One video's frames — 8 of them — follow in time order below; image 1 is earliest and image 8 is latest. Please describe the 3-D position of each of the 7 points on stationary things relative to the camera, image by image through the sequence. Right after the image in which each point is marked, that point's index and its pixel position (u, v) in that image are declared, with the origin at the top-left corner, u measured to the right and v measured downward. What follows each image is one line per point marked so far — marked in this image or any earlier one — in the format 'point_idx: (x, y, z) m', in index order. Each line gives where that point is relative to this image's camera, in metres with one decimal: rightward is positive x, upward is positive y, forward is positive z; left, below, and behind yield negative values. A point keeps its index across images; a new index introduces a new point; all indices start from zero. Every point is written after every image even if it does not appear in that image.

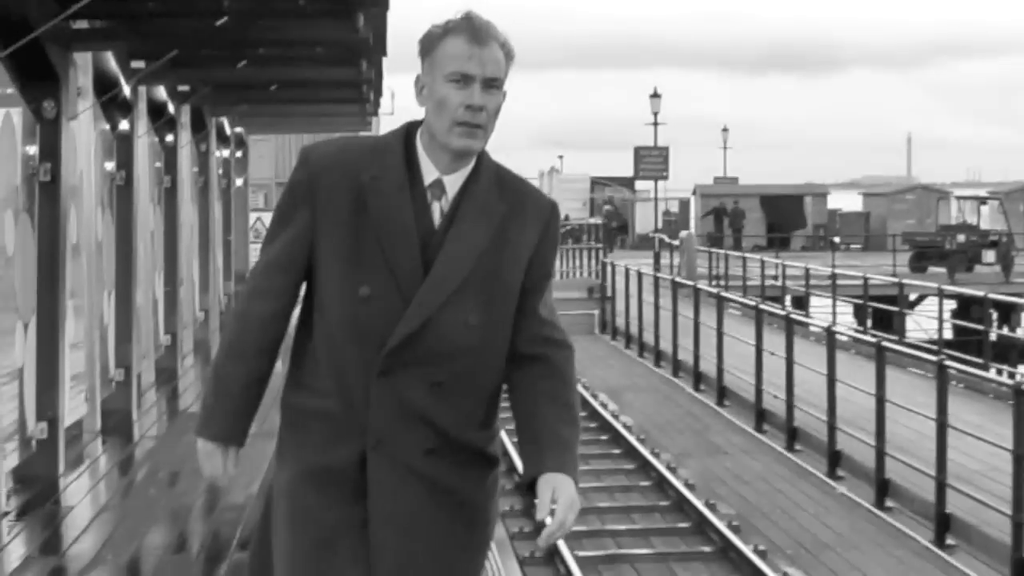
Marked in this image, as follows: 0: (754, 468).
0: (+1.5, -1.1, +9.4) m
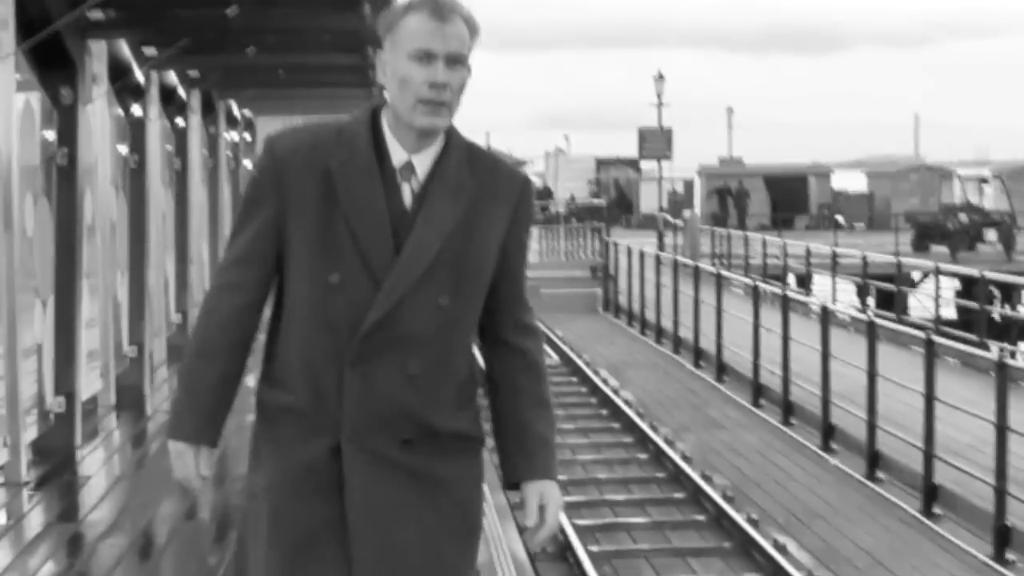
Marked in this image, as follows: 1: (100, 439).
0: (+1.5, -1.0, +9.6) m
1: (-2.3, -0.8, +8.3) m
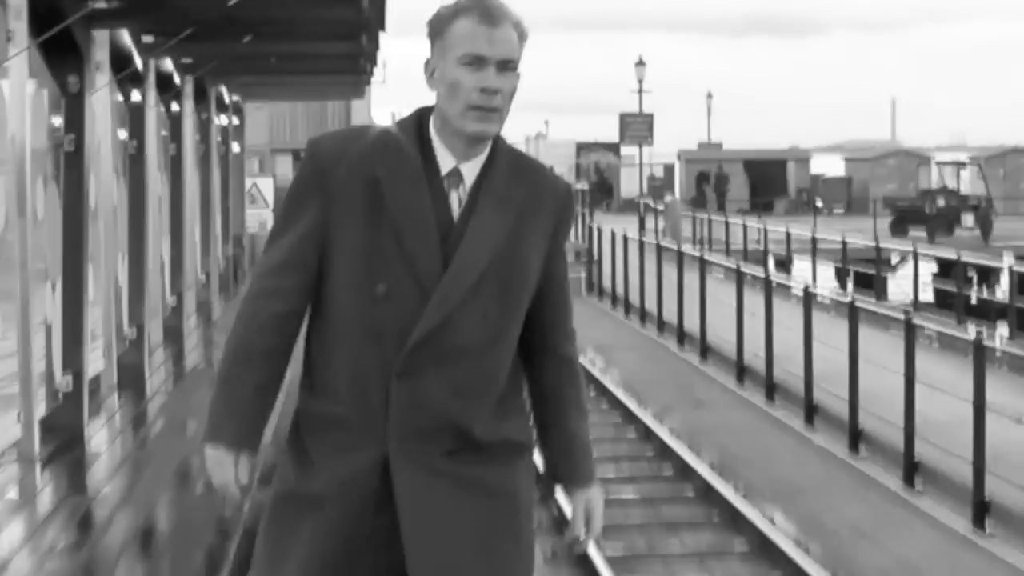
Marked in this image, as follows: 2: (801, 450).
0: (+1.4, -0.9, +9.9) m
1: (-2.3, -0.7, +8.5) m
2: (+1.7, -1.0, +8.8) m
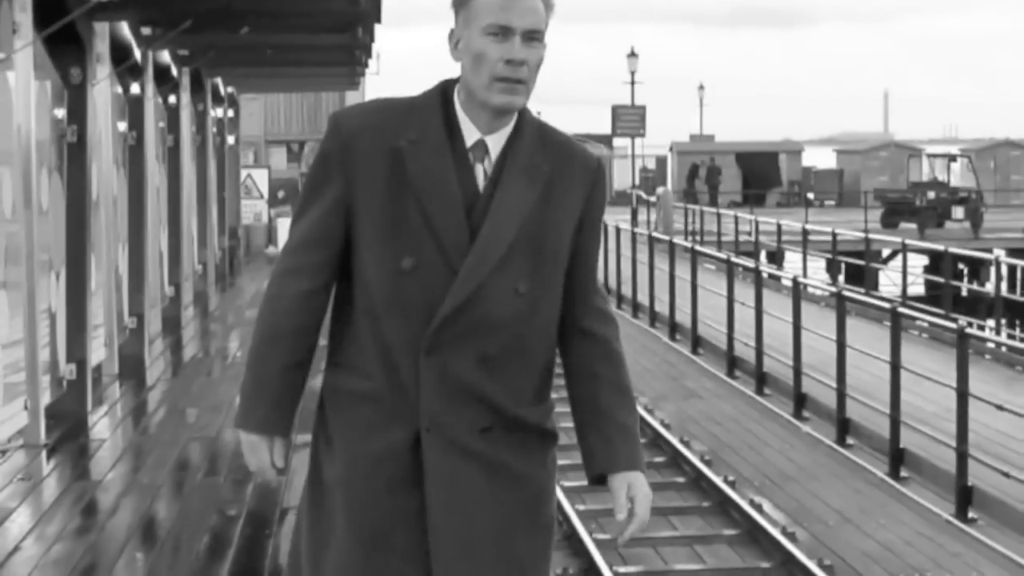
0: (+1.4, -0.8, +10.1) m
1: (-2.4, -0.7, +8.7) m
2: (+1.7, -0.9, +8.9) m
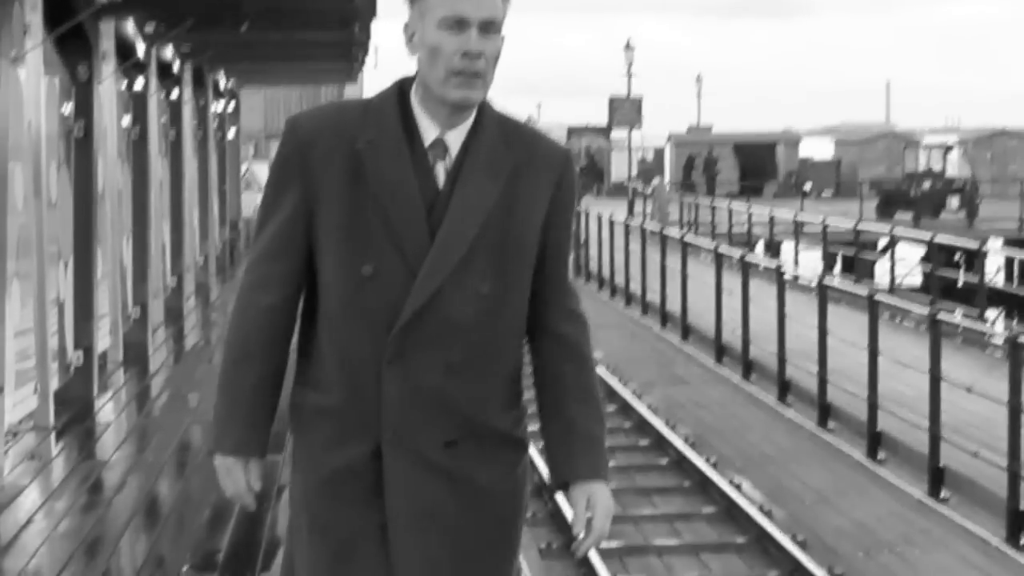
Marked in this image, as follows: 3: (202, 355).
0: (+1.3, -0.7, +10.3) m
1: (-2.4, -0.6, +9.0) m
2: (+1.6, -0.8, +9.2) m
3: (-2.2, -0.5, +10.8) m
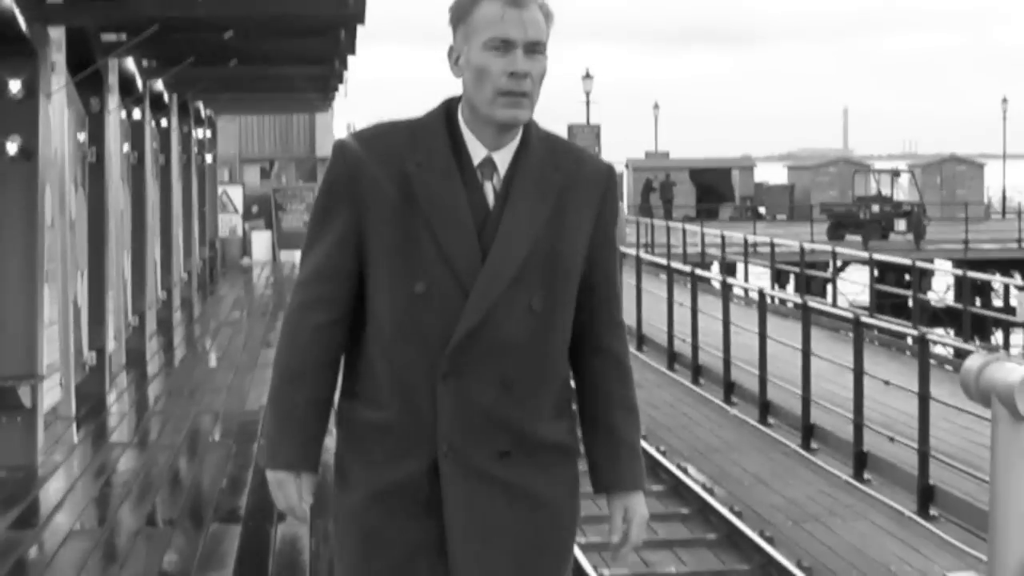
0: (+1.1, -0.8, +11.2) m
1: (-2.6, -0.7, +9.8) m
2: (+1.4, -0.9, +10.1) m
3: (-2.5, -0.6, +11.6) m
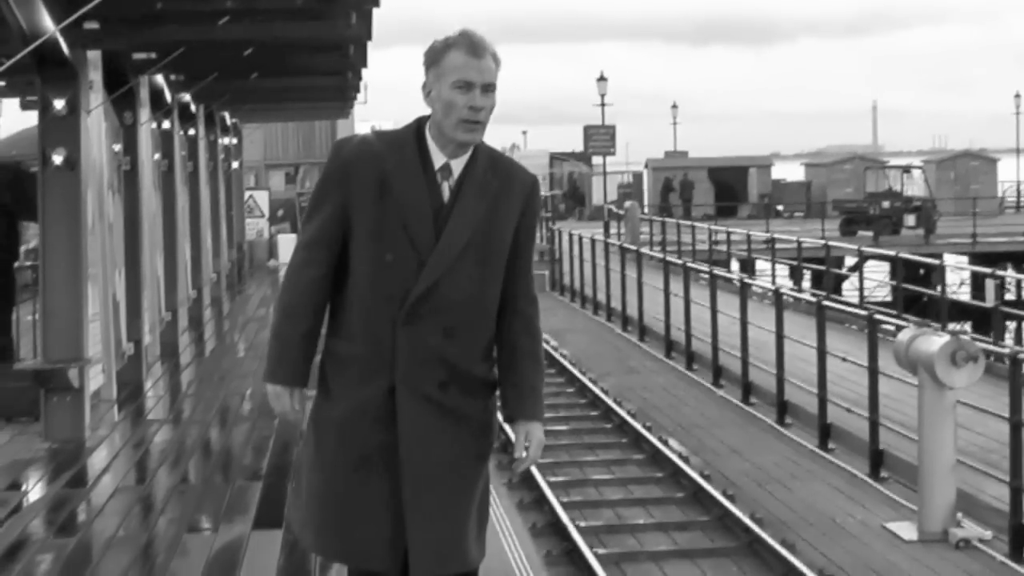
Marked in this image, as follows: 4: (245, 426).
0: (+1.1, -0.8, +12.1) m
1: (-2.6, -0.7, +10.7) m
2: (+1.4, -0.8, +11.0) m
3: (-2.5, -0.5, +12.5) m
4: (-1.6, -0.9, +8.8) m
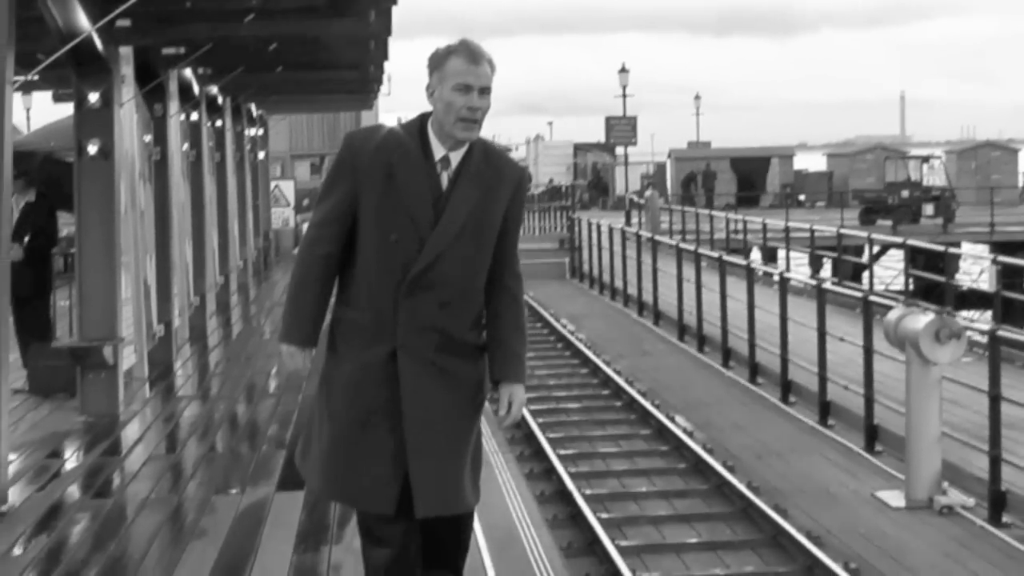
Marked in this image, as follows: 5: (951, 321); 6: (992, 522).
0: (+1.3, -0.6, +12.5) m
1: (-2.5, -0.6, +11.2) m
2: (+1.5, -0.7, +11.4) m
3: (-2.3, -0.4, +13.0) m
4: (-1.5, -0.8, +9.3) m
5: (+2.1, -0.2, +7.1) m
6: (+2.2, -1.1, +6.9) m
